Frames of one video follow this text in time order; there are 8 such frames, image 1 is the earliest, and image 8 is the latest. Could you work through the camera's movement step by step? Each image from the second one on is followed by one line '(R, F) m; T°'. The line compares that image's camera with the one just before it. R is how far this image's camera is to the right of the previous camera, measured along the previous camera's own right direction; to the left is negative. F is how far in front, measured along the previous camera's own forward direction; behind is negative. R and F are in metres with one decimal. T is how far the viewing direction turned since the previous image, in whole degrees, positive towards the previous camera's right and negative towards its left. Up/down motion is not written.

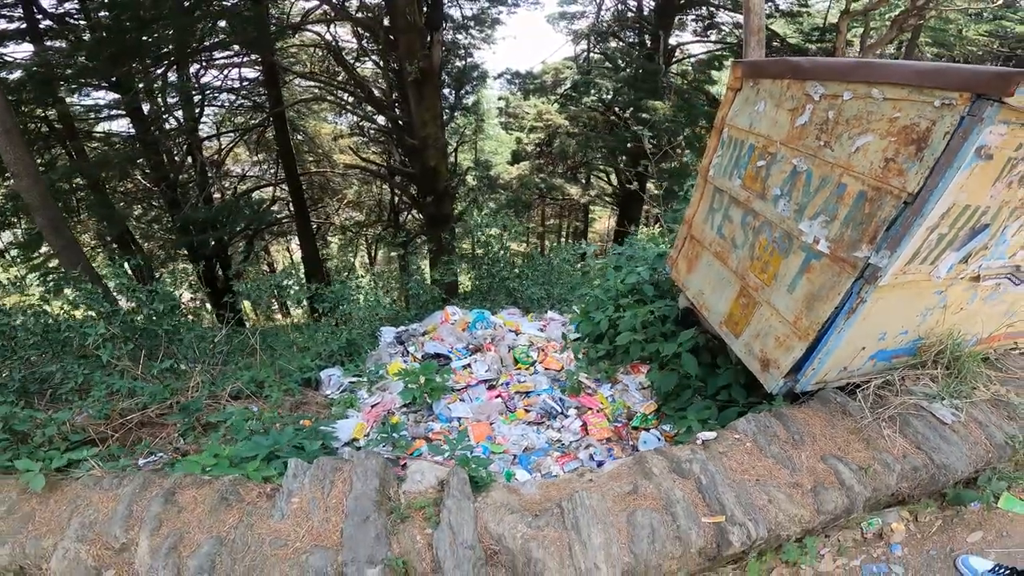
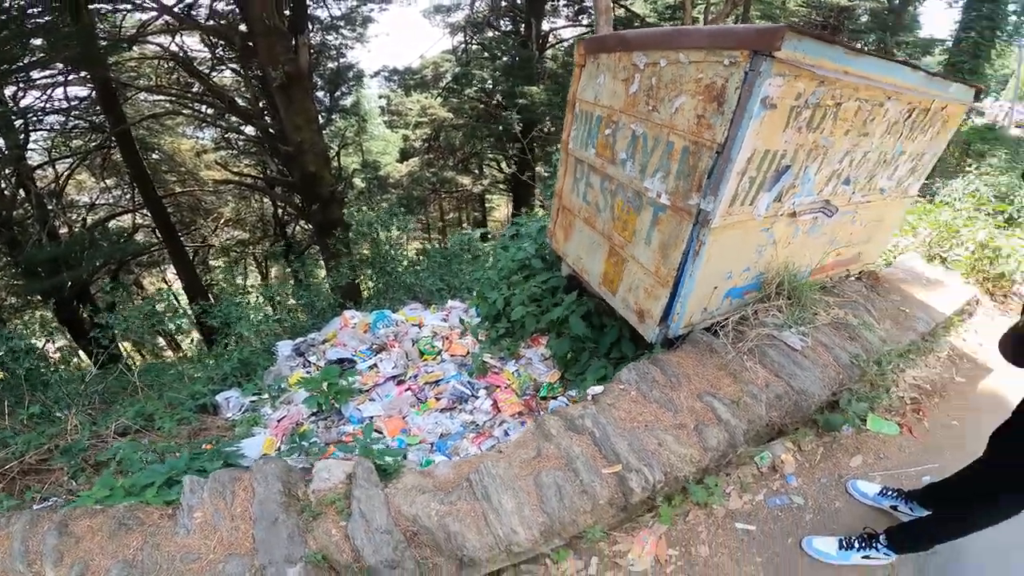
(+0.2, -0.1) m; +9°
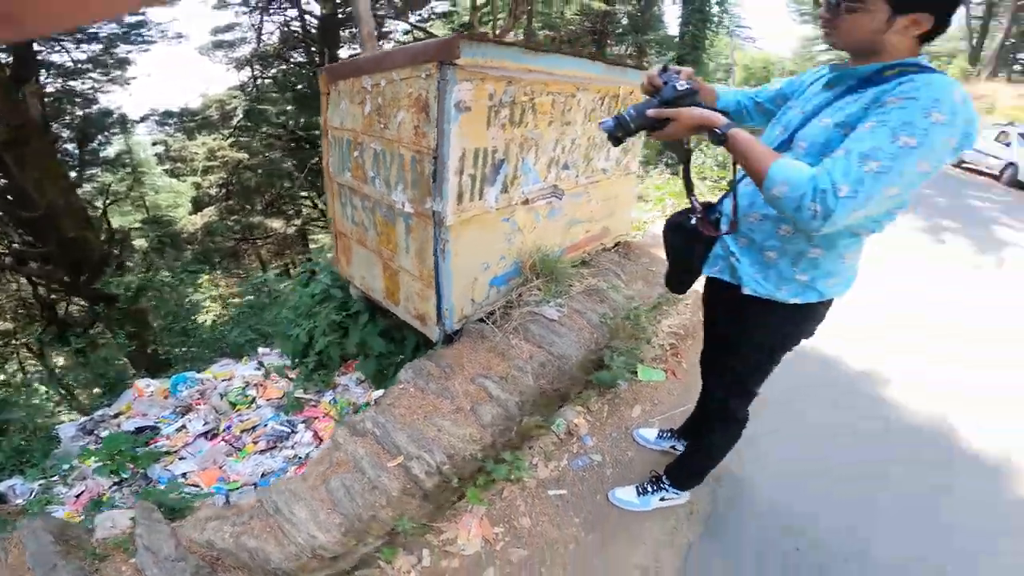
(+0.5, -0.2) m; +15°
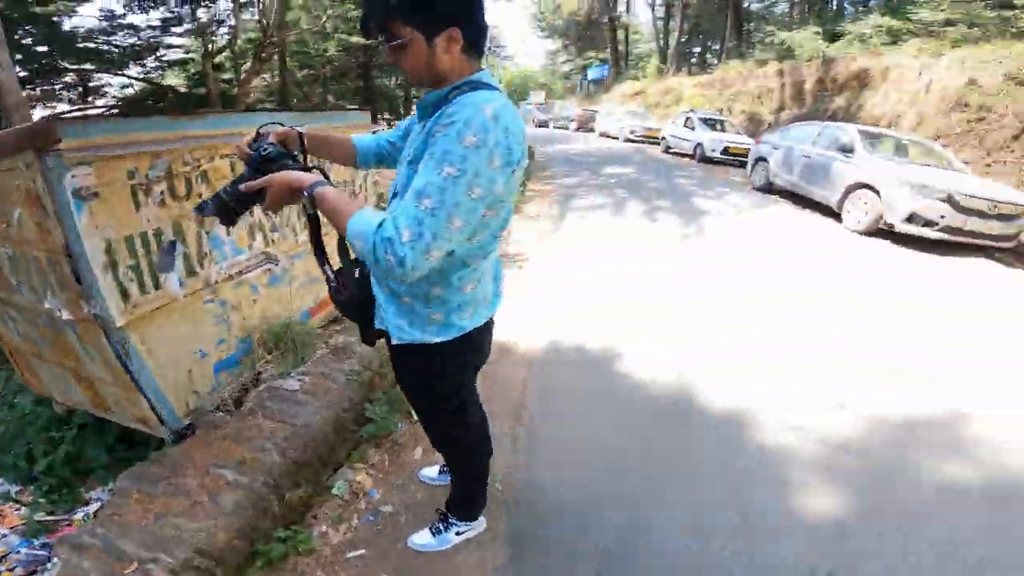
(+0.6, -0.1) m; +18°
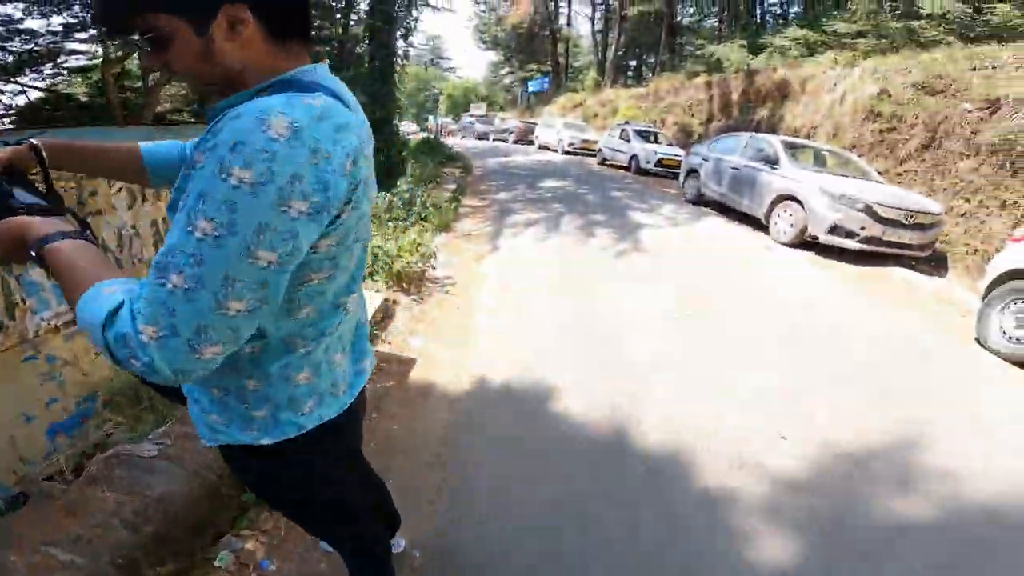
(+0.3, +0.4) m; +5°
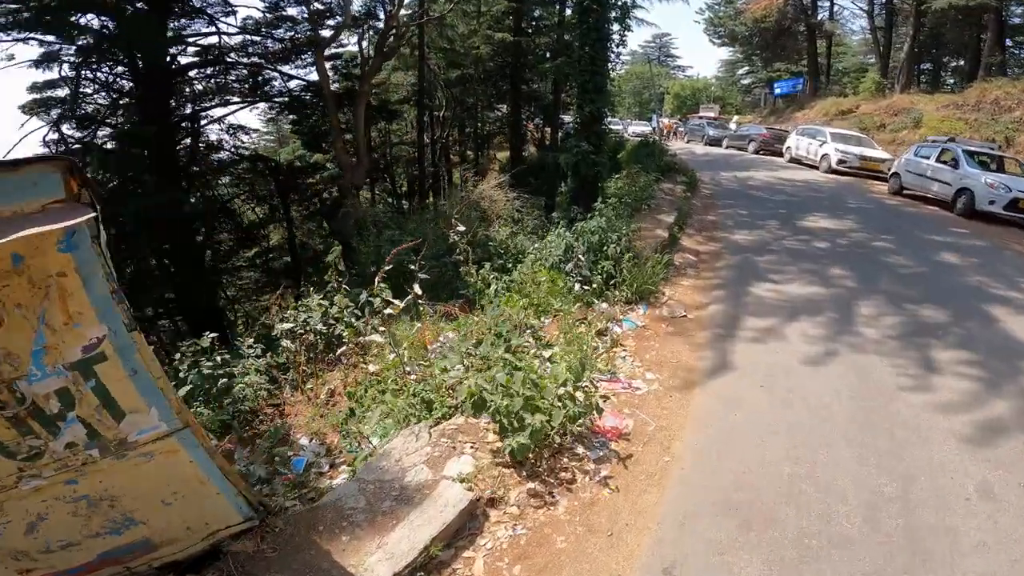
(-0.3, +3.0) m; -21°
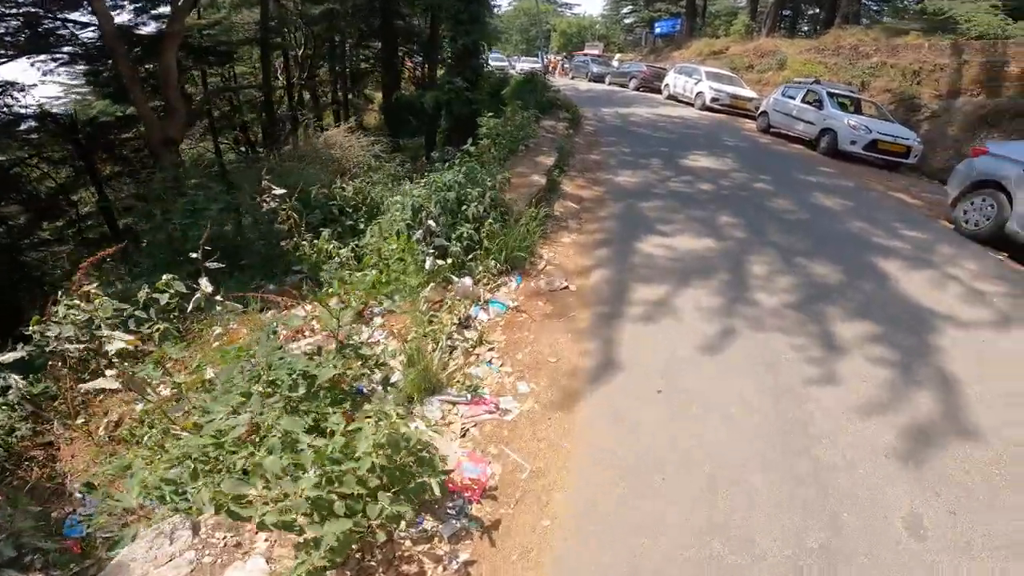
(+0.5, +1.2) m; +10°
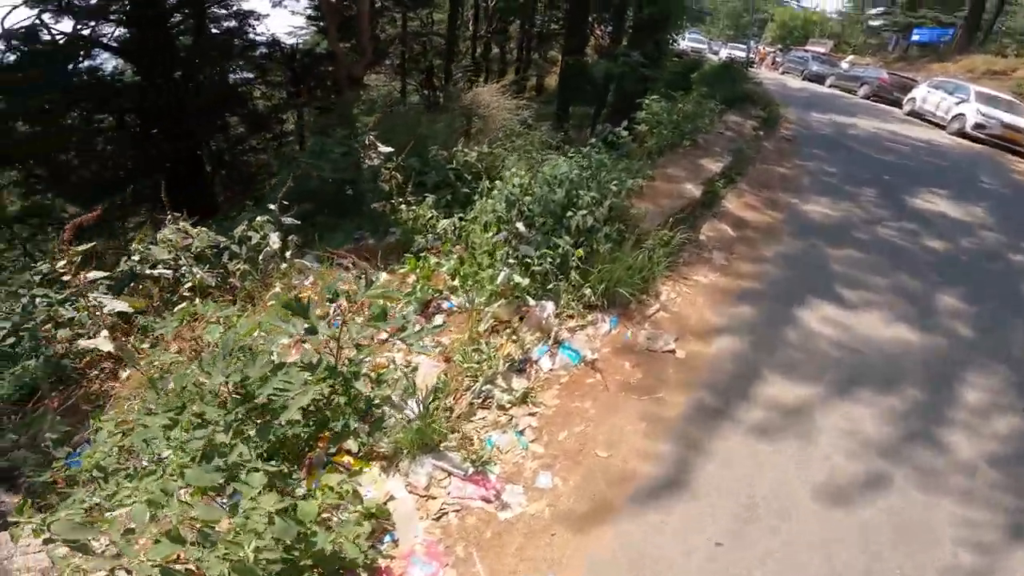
(+0.3, +1.0) m; -15°
